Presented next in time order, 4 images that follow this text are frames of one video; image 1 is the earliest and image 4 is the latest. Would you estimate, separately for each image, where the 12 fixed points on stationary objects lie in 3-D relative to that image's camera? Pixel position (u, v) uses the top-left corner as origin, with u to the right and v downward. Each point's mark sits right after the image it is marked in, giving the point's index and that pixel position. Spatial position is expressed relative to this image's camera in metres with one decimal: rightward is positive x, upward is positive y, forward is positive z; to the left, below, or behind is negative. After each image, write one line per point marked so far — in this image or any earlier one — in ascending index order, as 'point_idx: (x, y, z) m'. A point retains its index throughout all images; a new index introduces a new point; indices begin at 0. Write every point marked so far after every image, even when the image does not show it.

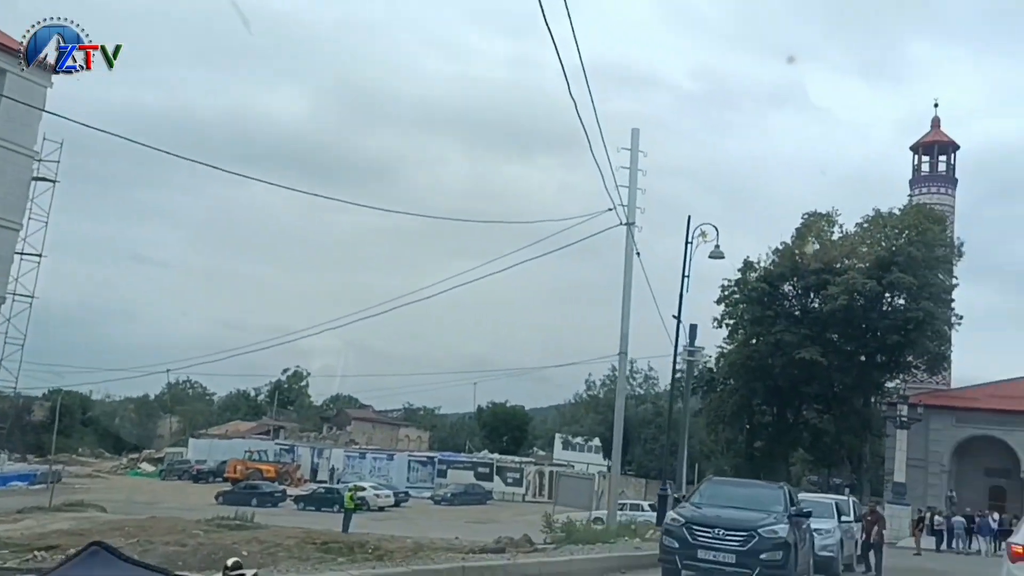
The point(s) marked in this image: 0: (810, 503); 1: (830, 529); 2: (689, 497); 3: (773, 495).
0: (+6.3, -4.6, +18.7) m
1: (+6.3, -4.8, +17.4) m
2: (+2.9, -3.4, +14.0) m
3: (+4.1, -3.2, +13.6) m
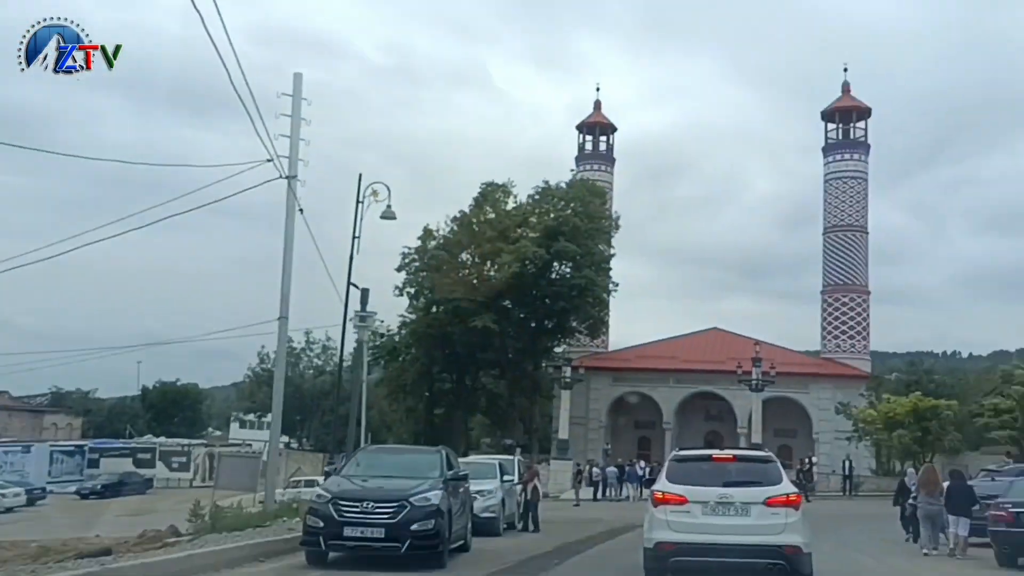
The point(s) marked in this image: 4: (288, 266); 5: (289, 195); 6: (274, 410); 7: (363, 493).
0: (-0.8, -3.8, +18.4) m
1: (-0.4, -4.0, +17.3) m
2: (-2.5, -2.7, +12.8) m
3: (-1.2, -2.5, +12.9) m
4: (-4.8, +0.4, +18.8) m
5: (-4.9, +2.0, +19.2) m
6: (-5.1, -2.7, +18.7) m
7: (-1.9, -2.6, +11.2) m
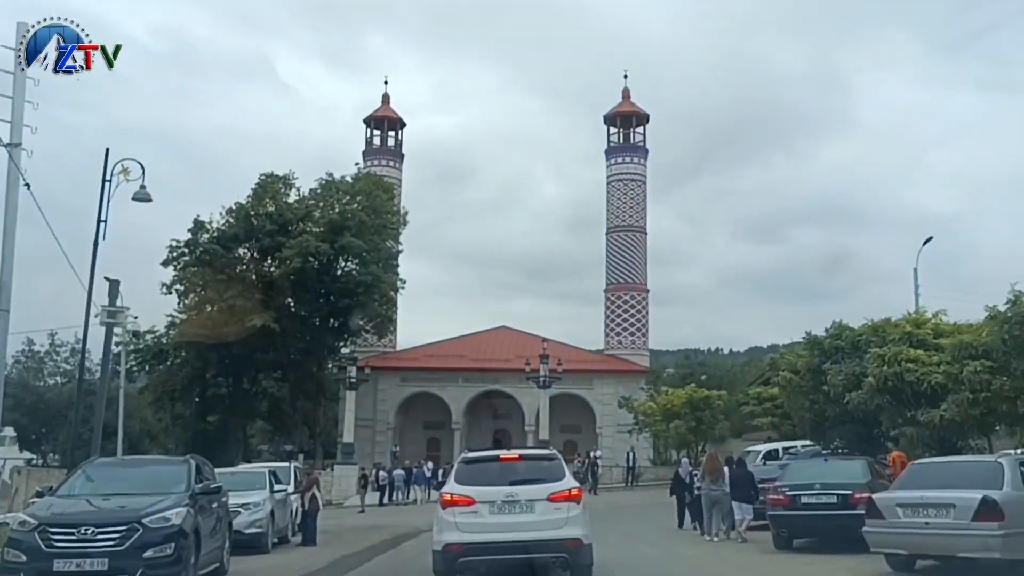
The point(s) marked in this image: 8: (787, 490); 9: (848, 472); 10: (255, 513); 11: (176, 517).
0: (-5.2, -3.6, +16.4) m
1: (-4.5, -3.8, +15.4) m
2: (-5.4, -2.4, +10.6) m
3: (-4.2, -2.3, +10.9) m
4: (-9.1, +0.7, +15.8) m
5: (-9.3, +2.3, +16.2) m
6: (-9.4, -2.4, +15.6) m
7: (-4.5, -2.4, +9.1) m
8: (+4.1, -3.0, +13.0) m
9: (+5.1, -2.8, +13.2) m
10: (-4.5, -3.9, +15.2) m
11: (-3.7, -2.5, +9.5) m
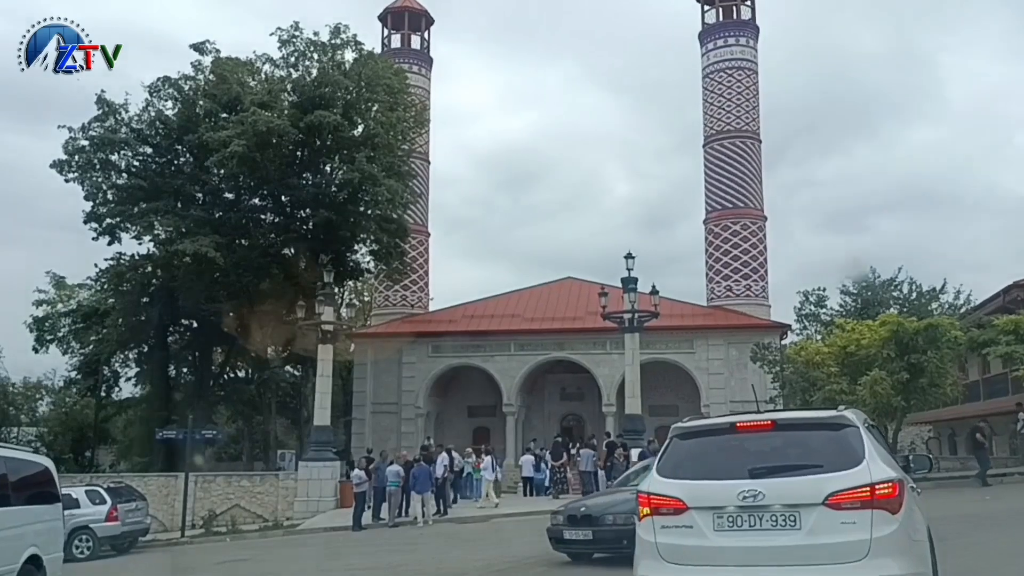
0: (-5.2, -0.4, +2.0) m
1: (-4.6, -0.6, +0.9) m
2: (-6.0, +0.7, -3.8) m
3: (-4.7, +0.9, -3.6) m
4: (-9.3, +3.7, +1.8) m
5: (-9.5, +5.3, +2.2) m
6: (-9.5, +0.6, +1.6) m
7: (-5.2, +0.8, -5.3) m
8: (+3.8, +0.4, -2.2) m
9: (+4.7, +0.7, -2.0) m
10: (-4.6, -0.8, +0.7) m
11: (-4.3, +0.7, -5.0) m
